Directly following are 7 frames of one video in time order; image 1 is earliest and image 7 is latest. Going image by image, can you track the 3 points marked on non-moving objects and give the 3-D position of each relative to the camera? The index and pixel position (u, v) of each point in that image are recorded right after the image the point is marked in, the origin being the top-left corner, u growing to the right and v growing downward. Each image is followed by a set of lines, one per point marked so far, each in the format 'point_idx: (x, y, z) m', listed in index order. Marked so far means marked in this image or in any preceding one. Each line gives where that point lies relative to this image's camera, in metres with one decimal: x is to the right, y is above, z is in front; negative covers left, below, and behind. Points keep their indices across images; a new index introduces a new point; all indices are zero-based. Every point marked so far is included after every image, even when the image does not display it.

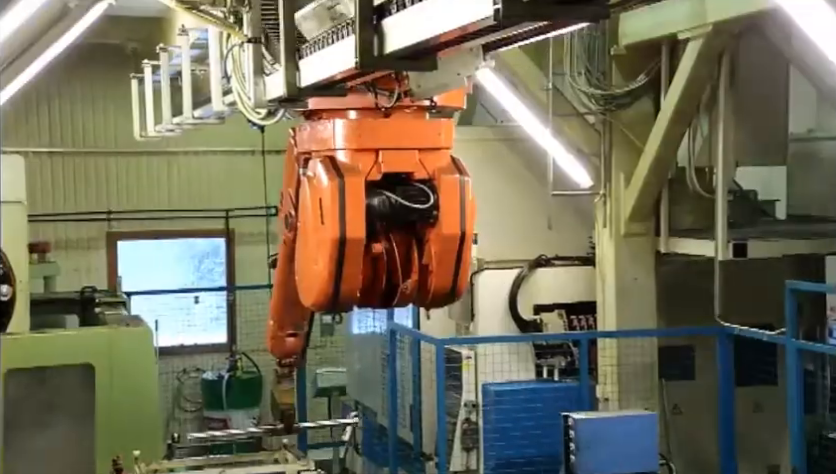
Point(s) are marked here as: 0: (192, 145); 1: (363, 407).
0: (-1.7, +0.7, +11.3) m
1: (-0.4, -1.1, +9.6) m
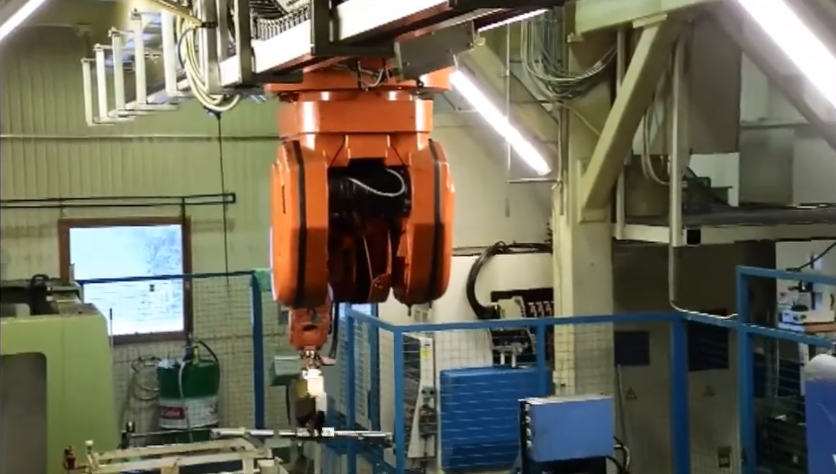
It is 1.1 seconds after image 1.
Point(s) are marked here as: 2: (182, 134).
0: (-2.1, +0.8, +11.3) m
1: (-0.6, -1.0, +9.6) m
2: (-1.8, +0.8, +11.4) m
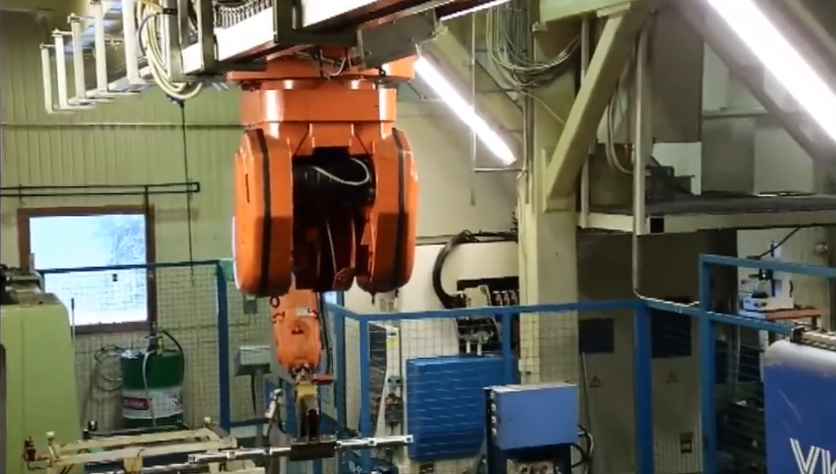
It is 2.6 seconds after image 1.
0: (-2.3, +0.9, +11.3) m
1: (-0.9, -0.9, +9.6) m
2: (-2.1, +0.9, +11.4) m
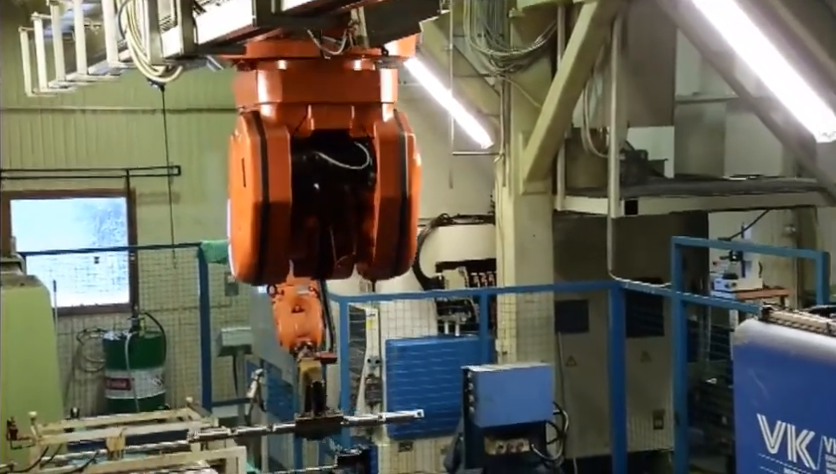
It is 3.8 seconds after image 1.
0: (-2.5, +1.0, +11.4) m
1: (-1.0, -0.8, +9.8) m
2: (-2.3, +1.0, +11.5) m
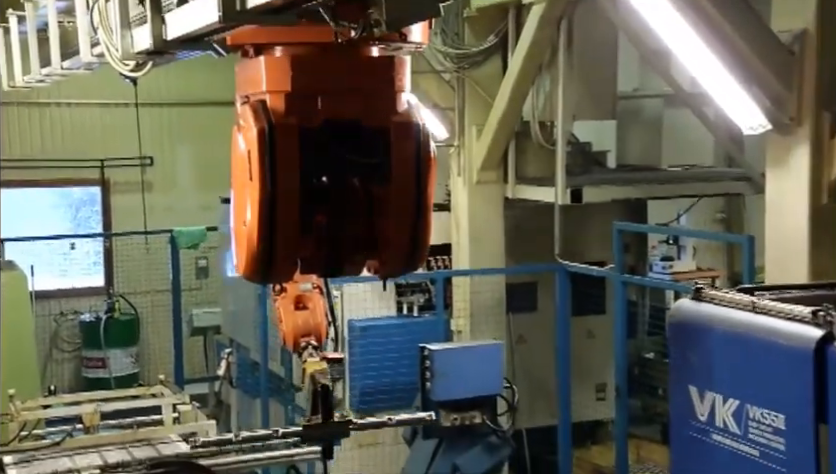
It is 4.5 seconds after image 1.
0: (-2.8, +1.1, +11.9) m
1: (-1.3, -0.7, +10.4) m
2: (-2.6, +1.1, +12.0) m
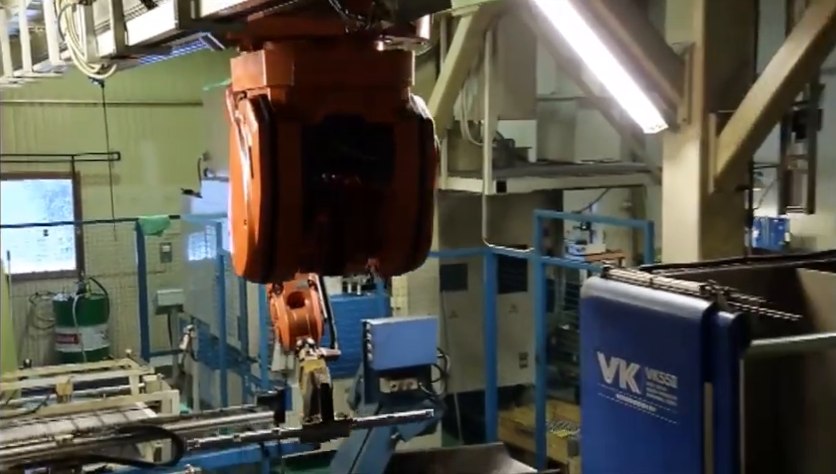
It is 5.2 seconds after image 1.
0: (-3.3, +1.2, +12.9) m
1: (-1.7, -0.6, +11.4) m
2: (-3.0, +1.2, +13.0) m
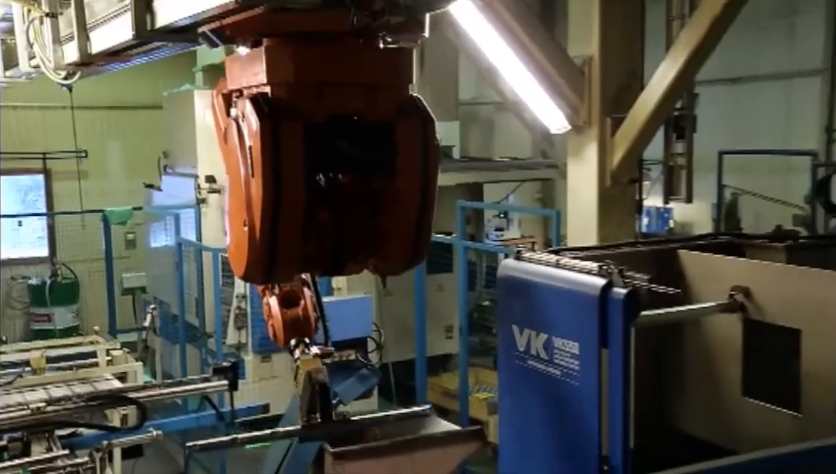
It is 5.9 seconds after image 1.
0: (-3.9, +1.3, +14.1) m
1: (-2.2, -0.6, +12.7) m
2: (-3.6, +1.3, +14.2) m
